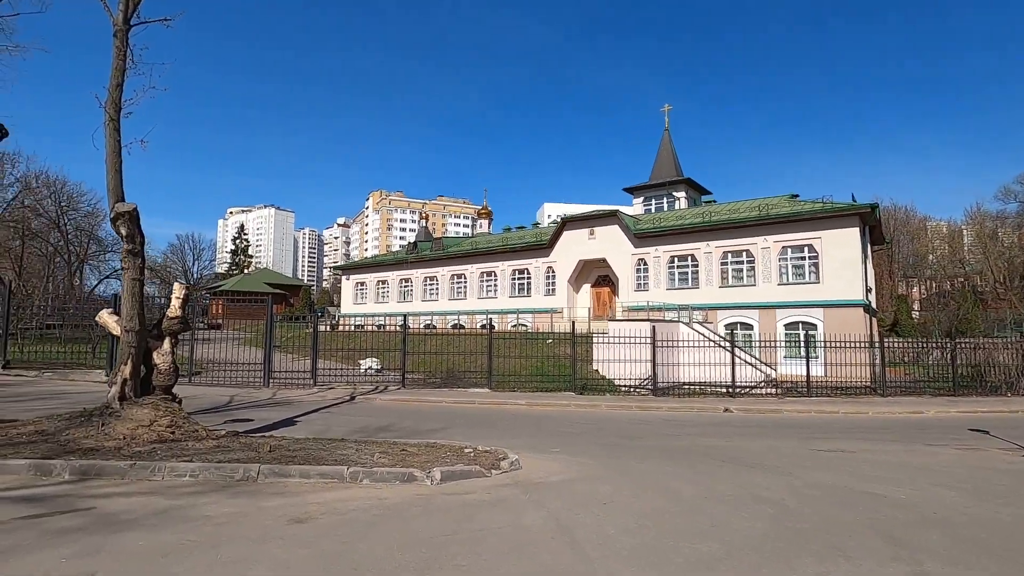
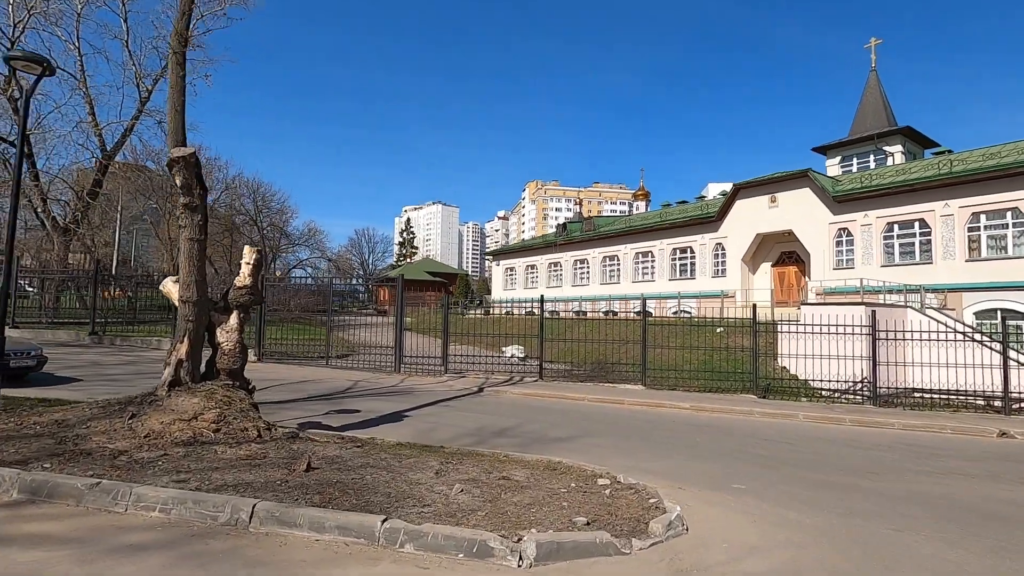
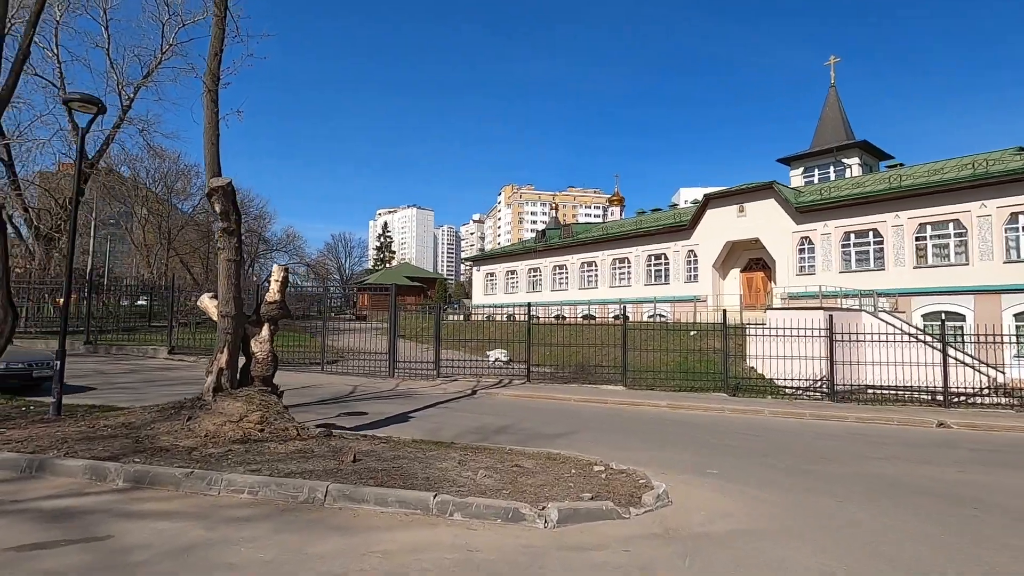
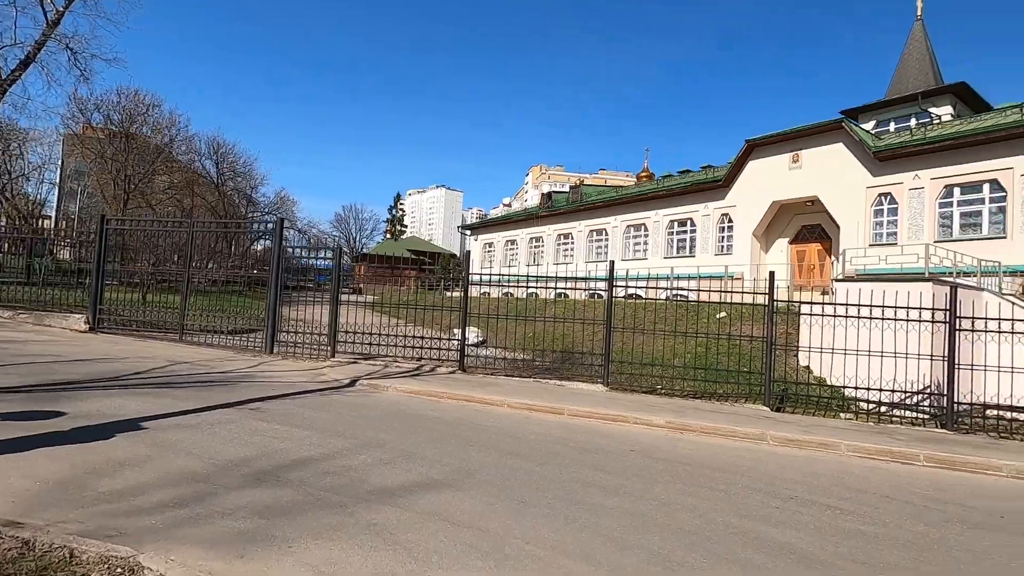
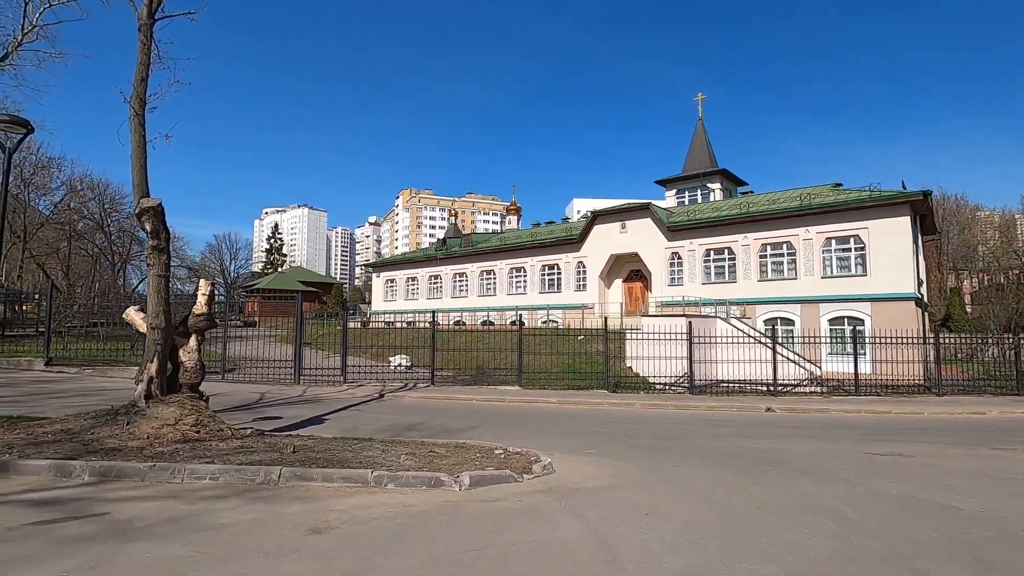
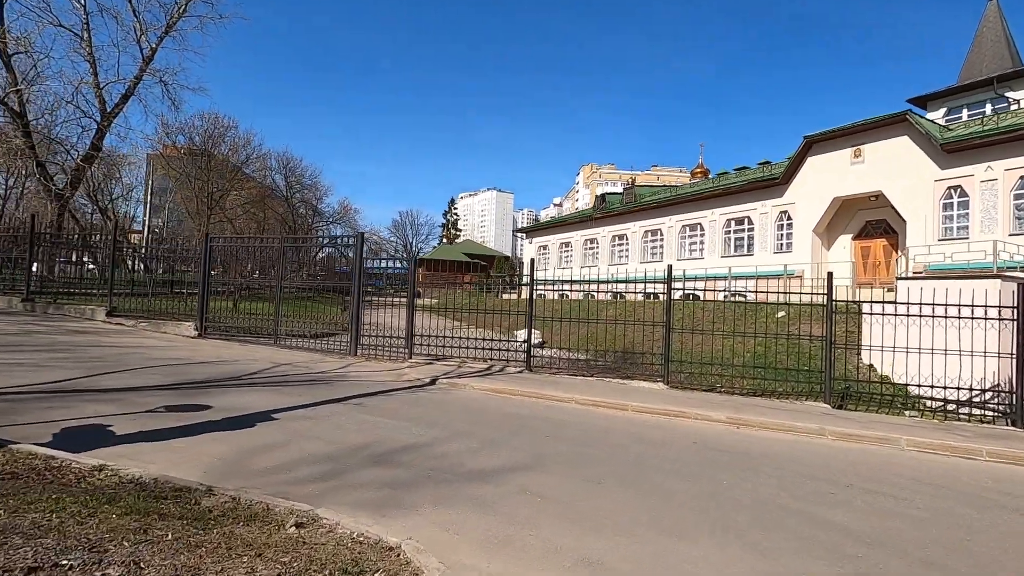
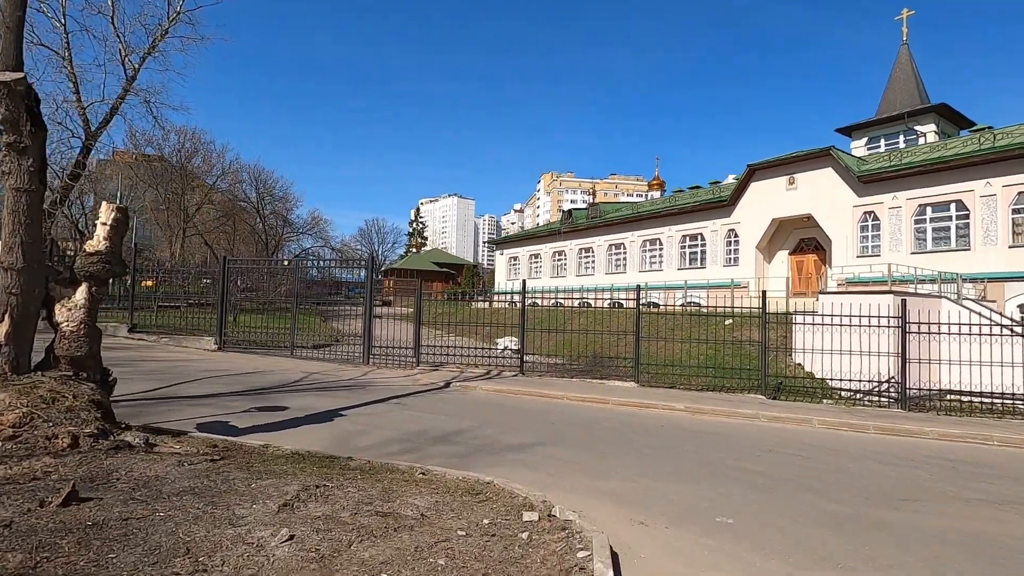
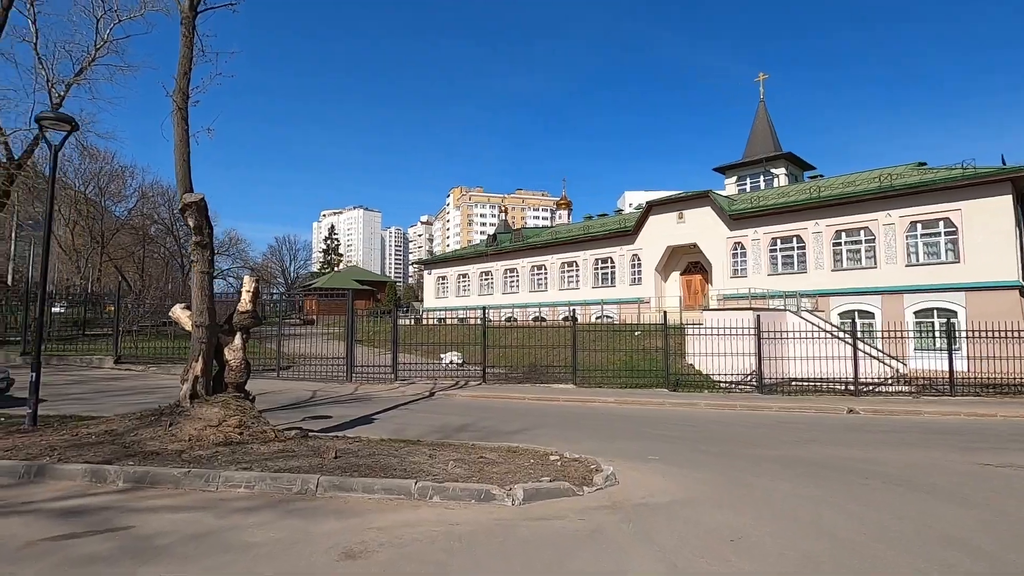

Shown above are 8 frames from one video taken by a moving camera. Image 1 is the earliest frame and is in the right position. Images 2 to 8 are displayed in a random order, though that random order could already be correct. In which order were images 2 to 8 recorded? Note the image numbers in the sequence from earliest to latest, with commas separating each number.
5, 8, 3, 2, 7, 6, 4
